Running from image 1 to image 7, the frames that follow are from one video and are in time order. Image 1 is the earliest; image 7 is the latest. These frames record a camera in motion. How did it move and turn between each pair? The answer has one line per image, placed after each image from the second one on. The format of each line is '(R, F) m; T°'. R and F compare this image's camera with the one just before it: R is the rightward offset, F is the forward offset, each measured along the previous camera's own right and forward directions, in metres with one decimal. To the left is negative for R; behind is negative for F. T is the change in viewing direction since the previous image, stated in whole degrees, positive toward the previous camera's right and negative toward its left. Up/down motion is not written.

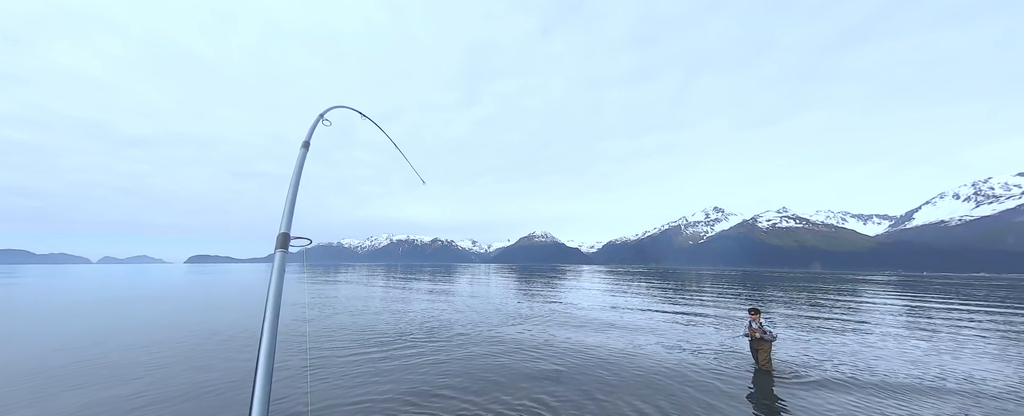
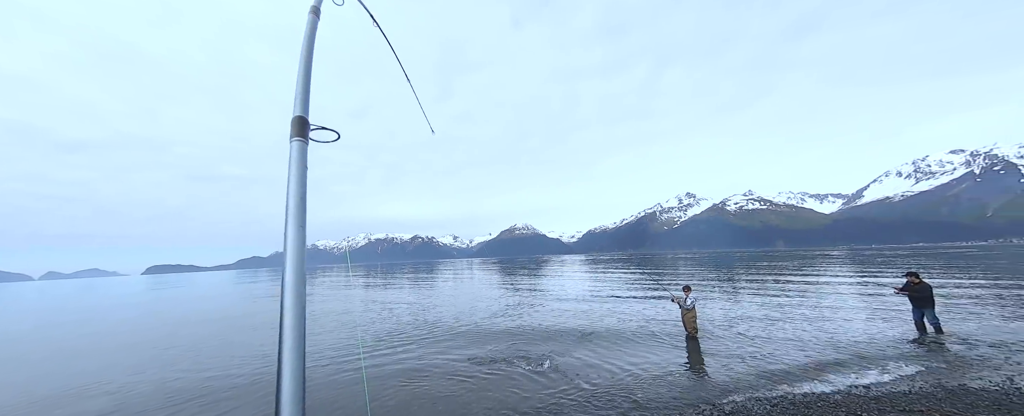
(+1.1, -1.8) m; +4°
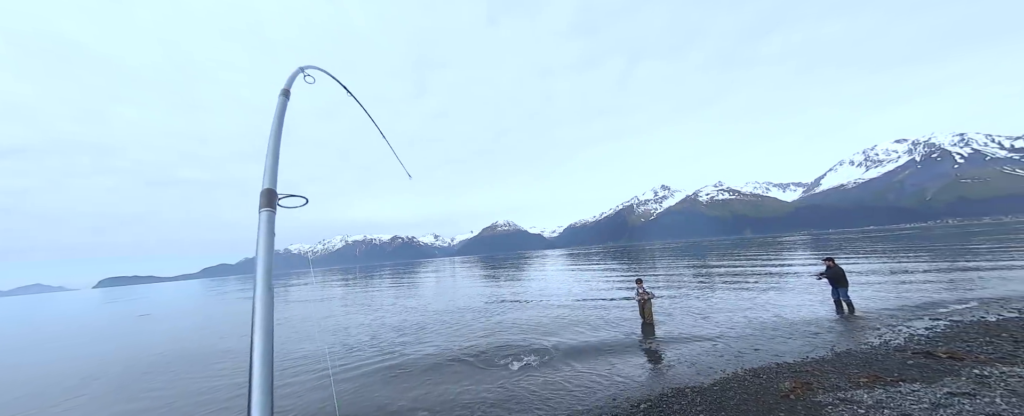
(+0.8, -1.3) m; +4°
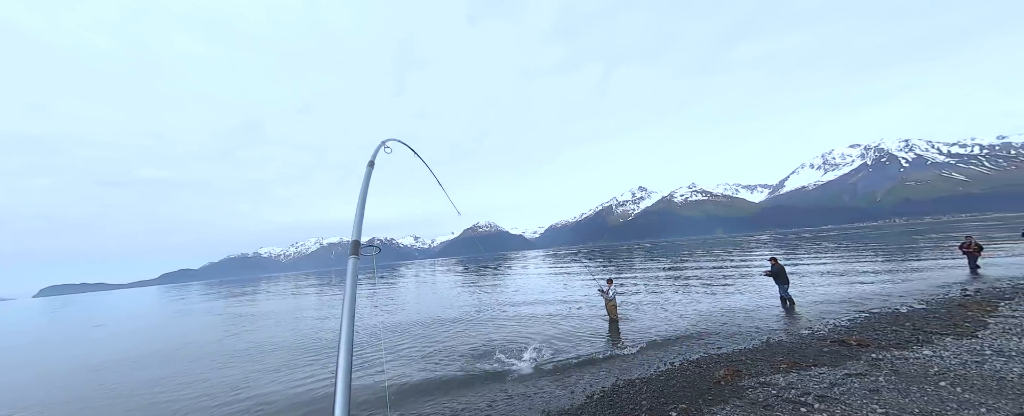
(+0.5, -0.8) m; +3°
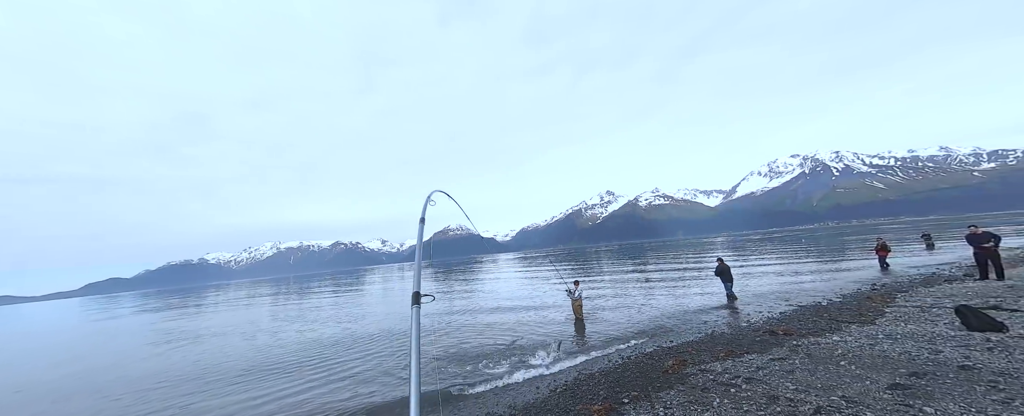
(0.0, -0.6) m; +5°
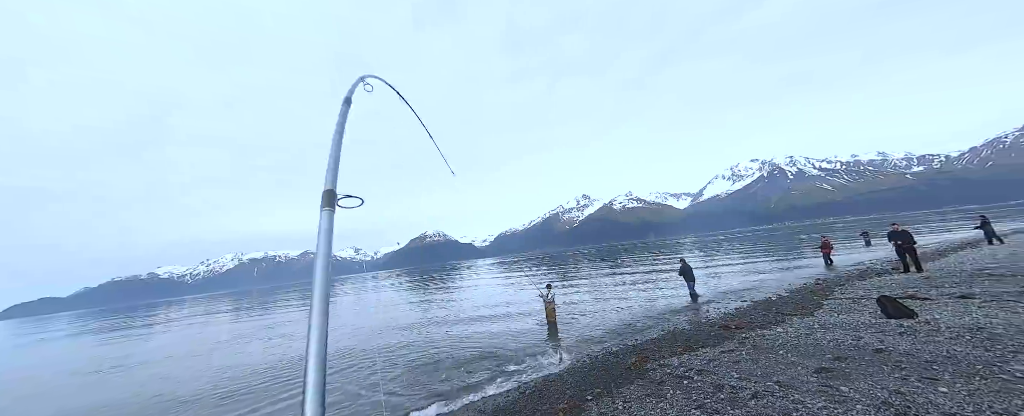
(+0.3, -0.4) m; +4°
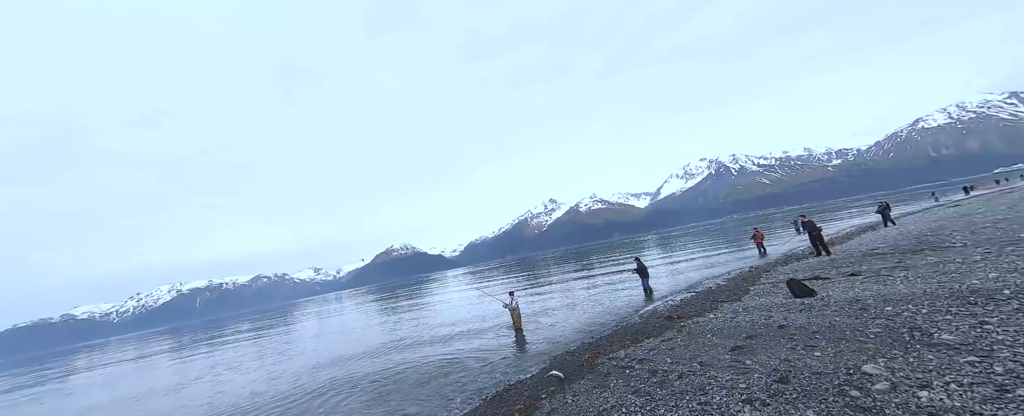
(+0.6, -0.9) m; +6°
